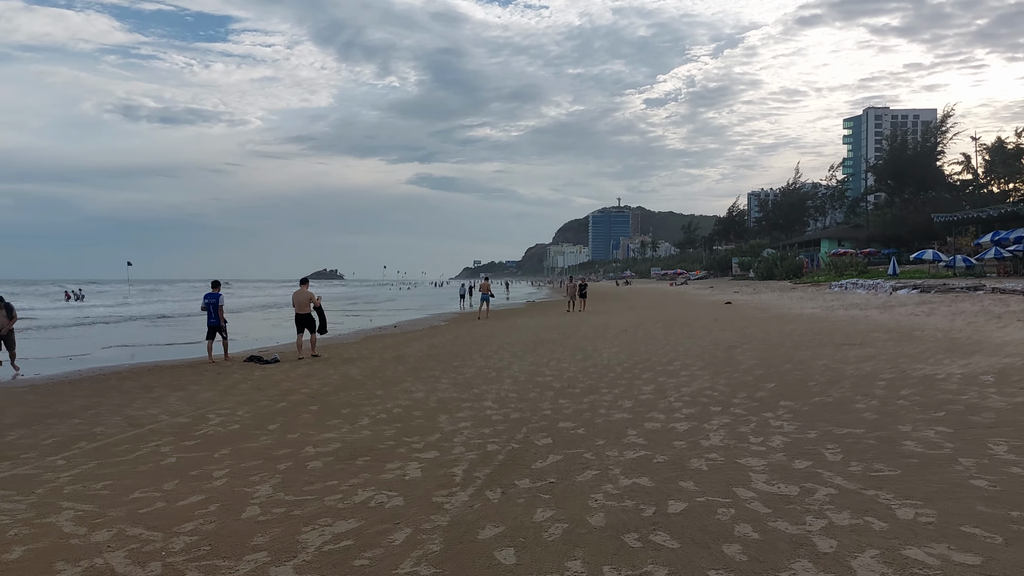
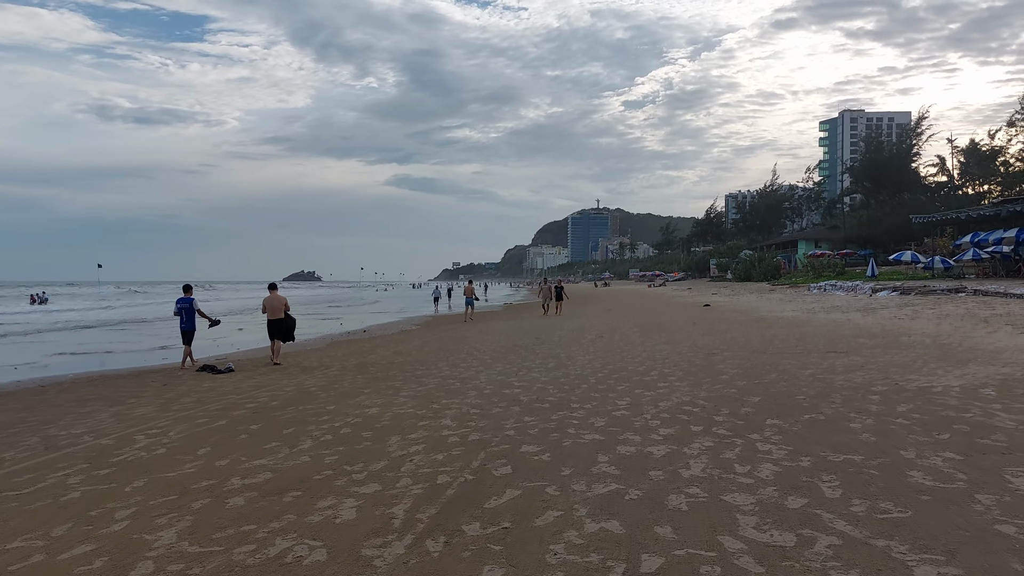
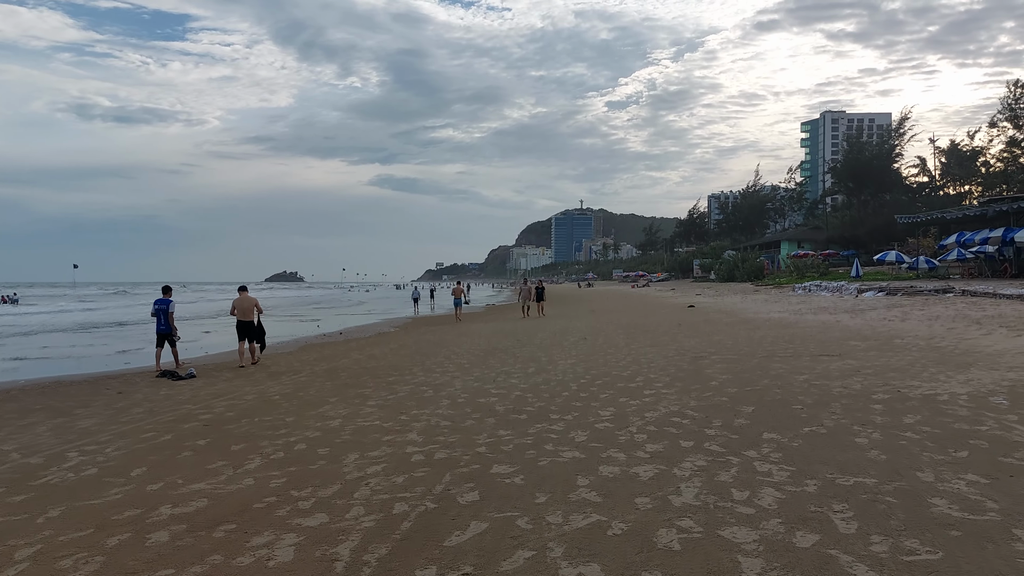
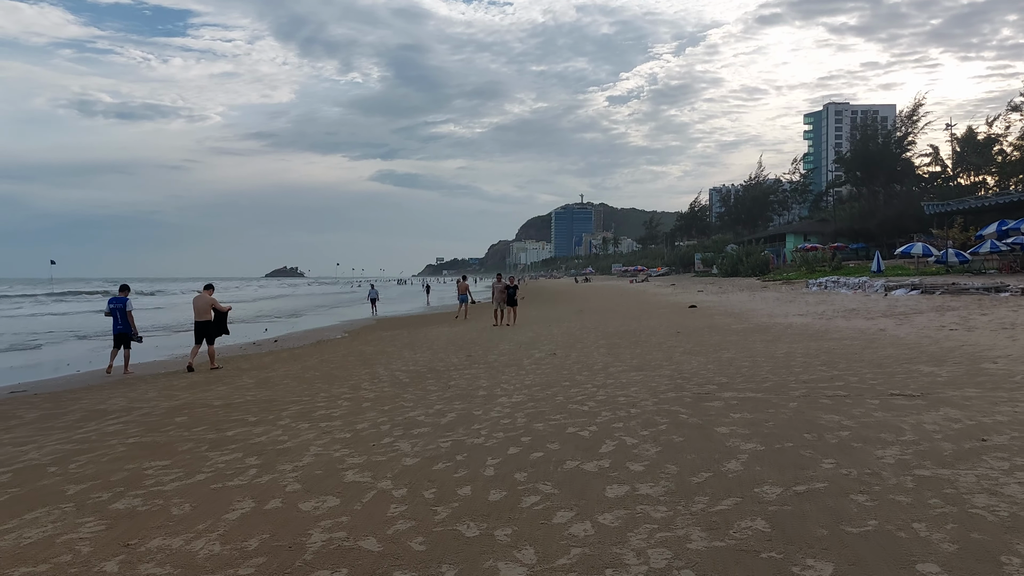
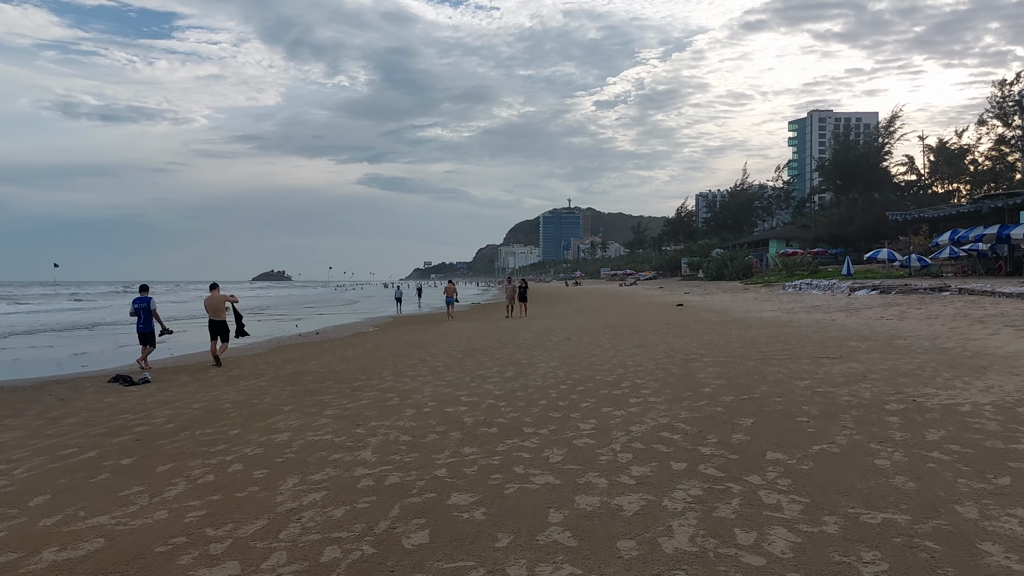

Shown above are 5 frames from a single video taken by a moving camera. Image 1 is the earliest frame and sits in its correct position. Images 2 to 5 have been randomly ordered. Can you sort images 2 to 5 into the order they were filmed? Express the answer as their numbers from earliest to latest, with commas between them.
2, 3, 5, 4
